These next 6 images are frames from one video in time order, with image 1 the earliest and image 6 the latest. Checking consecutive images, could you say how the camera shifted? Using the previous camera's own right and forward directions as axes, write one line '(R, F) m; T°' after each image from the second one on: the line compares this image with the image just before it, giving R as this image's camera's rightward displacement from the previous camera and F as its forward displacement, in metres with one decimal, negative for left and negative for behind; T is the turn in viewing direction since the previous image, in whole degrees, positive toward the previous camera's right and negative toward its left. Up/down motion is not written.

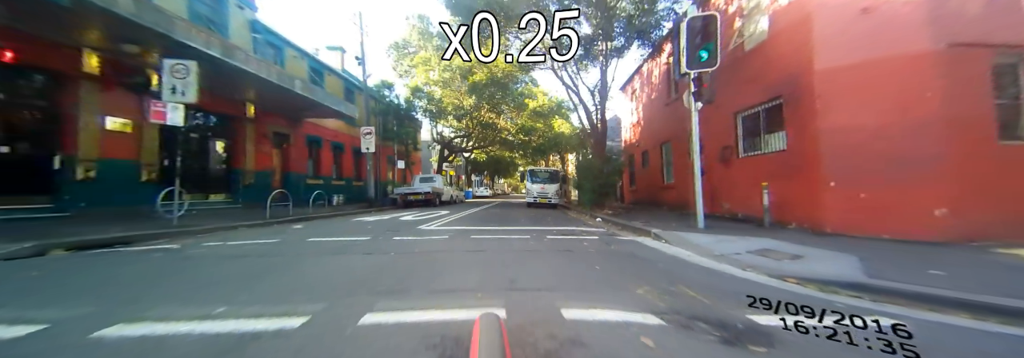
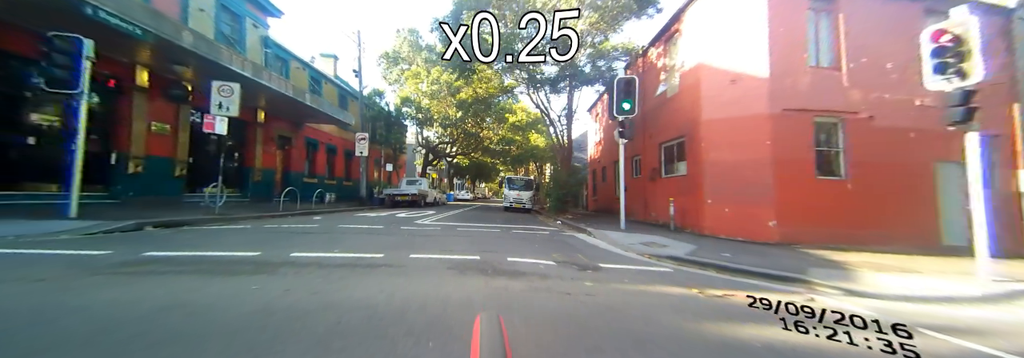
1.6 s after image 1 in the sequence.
(+0.2, -3.0) m; +4°
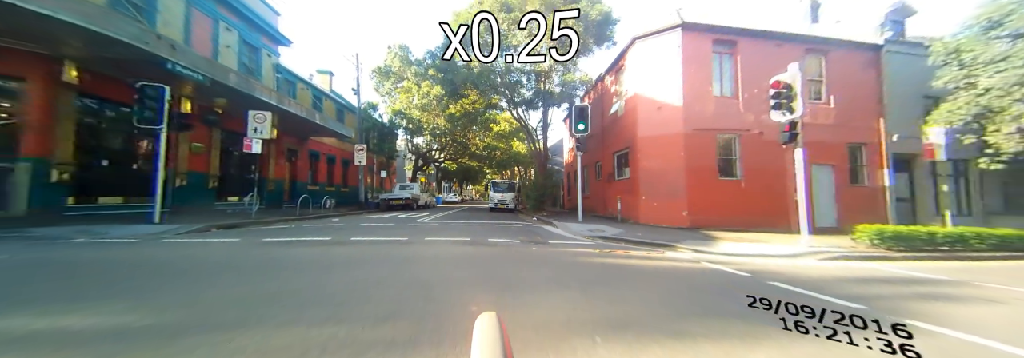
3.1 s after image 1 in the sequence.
(+0.3, -3.1) m; +3°
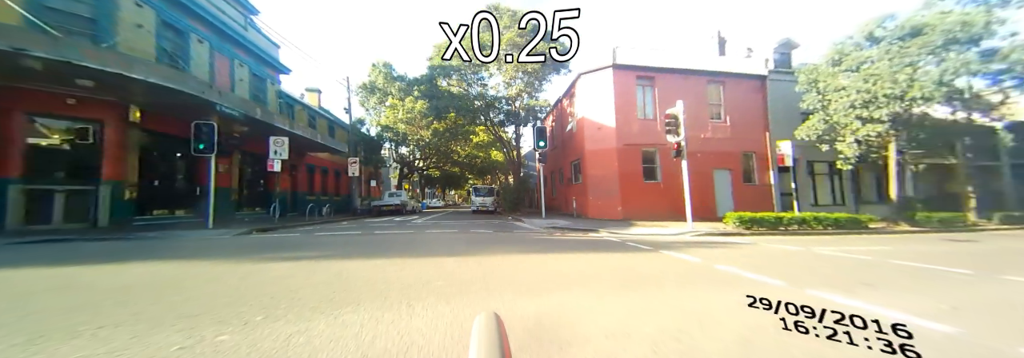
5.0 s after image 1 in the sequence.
(+0.5, -3.9) m; +3°
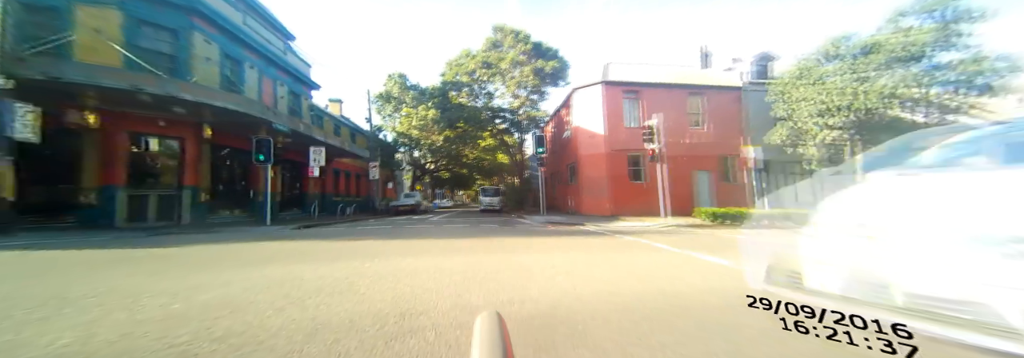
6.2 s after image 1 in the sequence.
(+0.3, -2.7) m; -1°
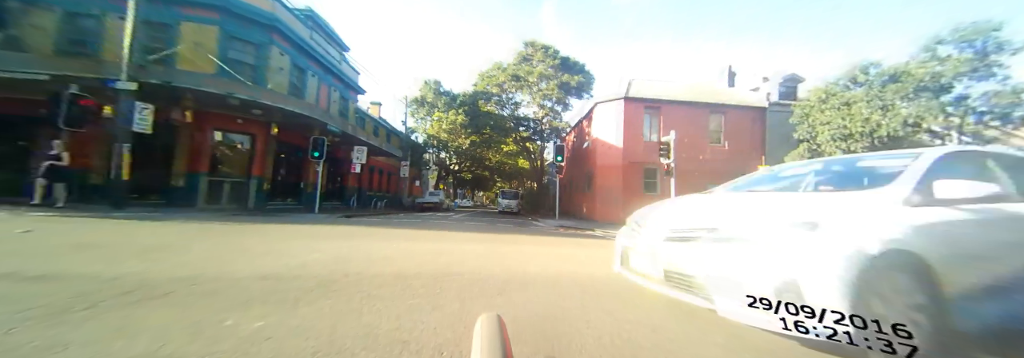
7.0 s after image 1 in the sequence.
(+0.2, -1.4) m; -4°
